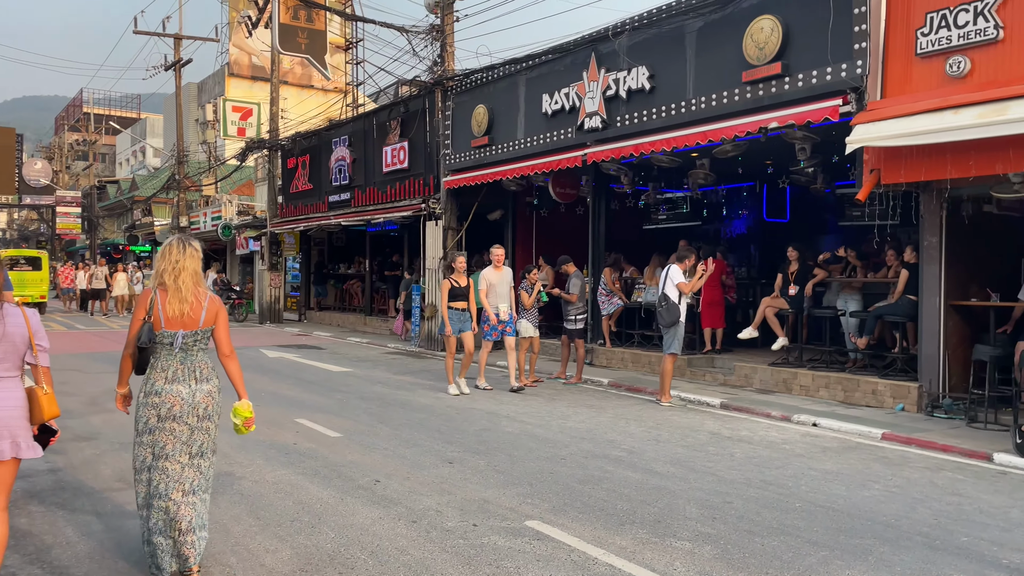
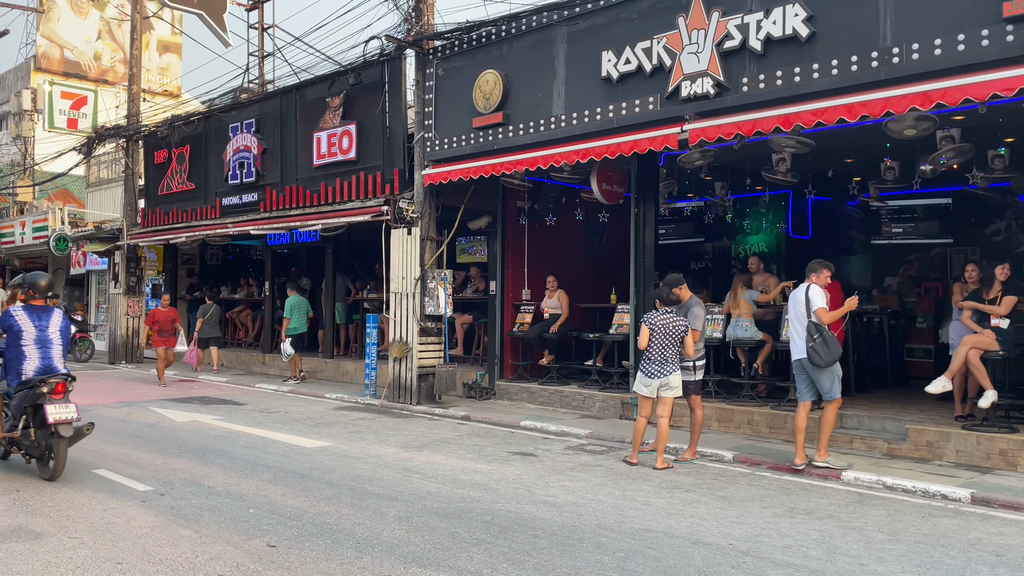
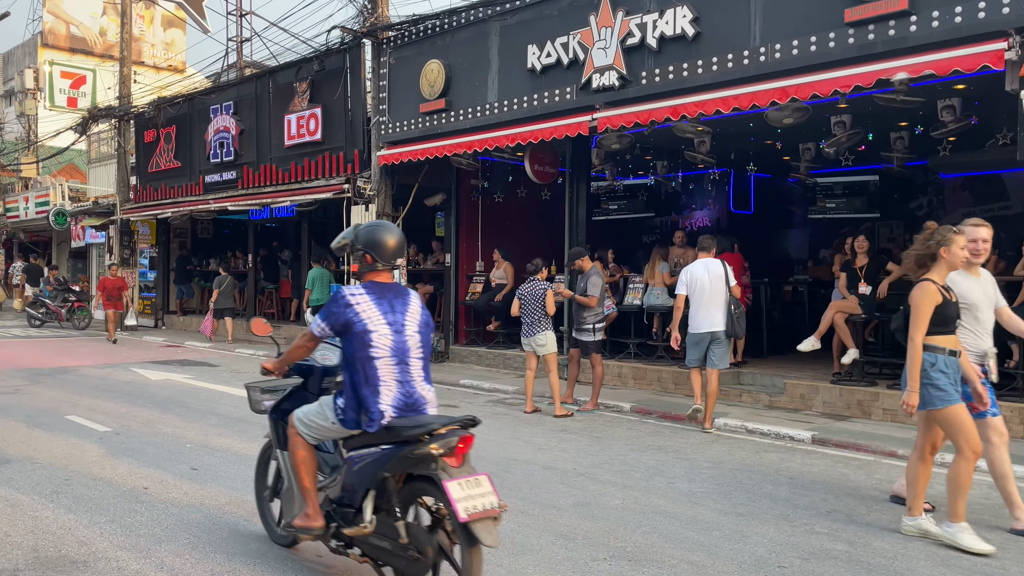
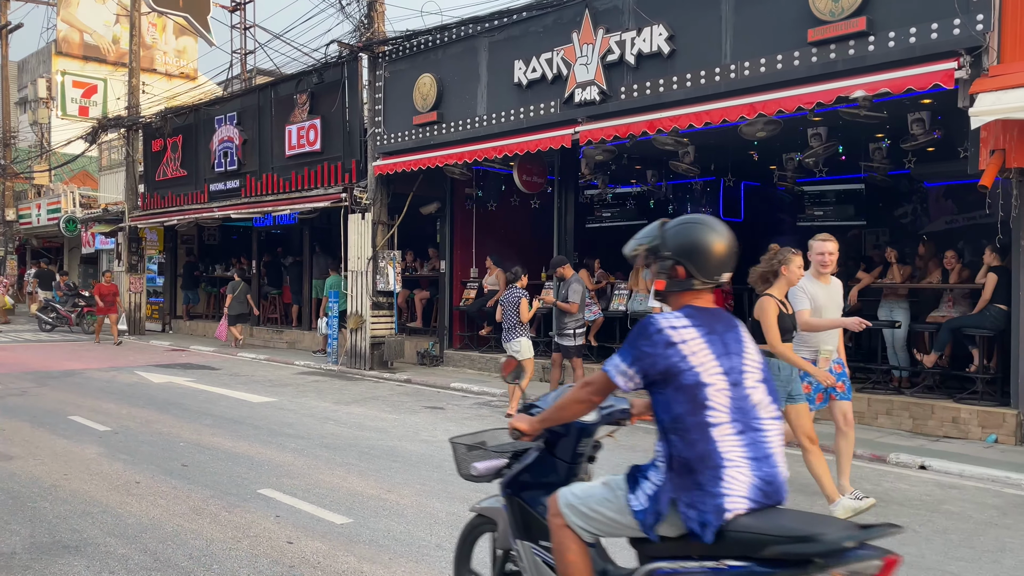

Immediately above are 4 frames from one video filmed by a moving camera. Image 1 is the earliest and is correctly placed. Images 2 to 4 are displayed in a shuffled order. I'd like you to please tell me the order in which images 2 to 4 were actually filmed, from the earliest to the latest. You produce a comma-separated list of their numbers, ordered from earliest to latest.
4, 3, 2
